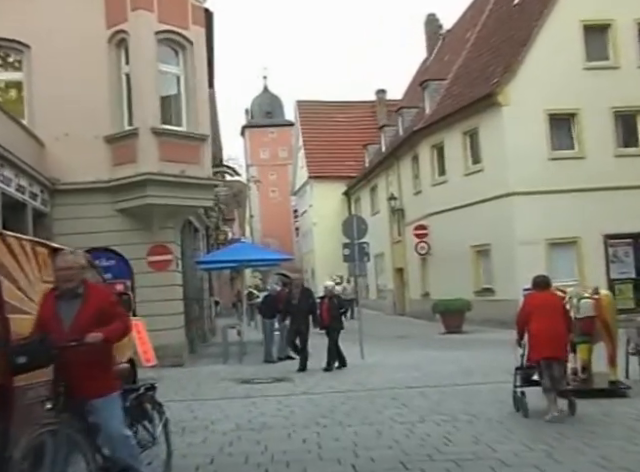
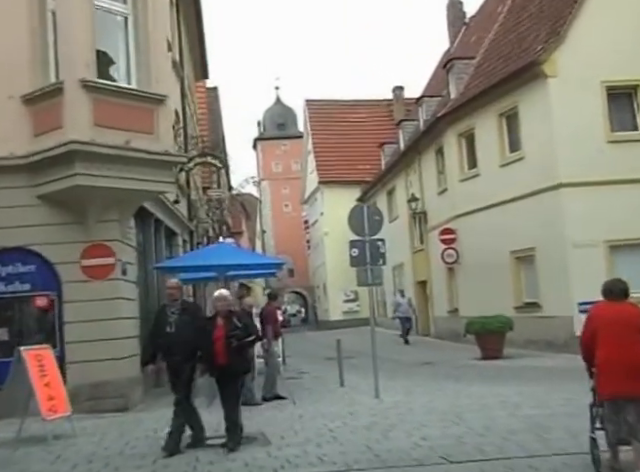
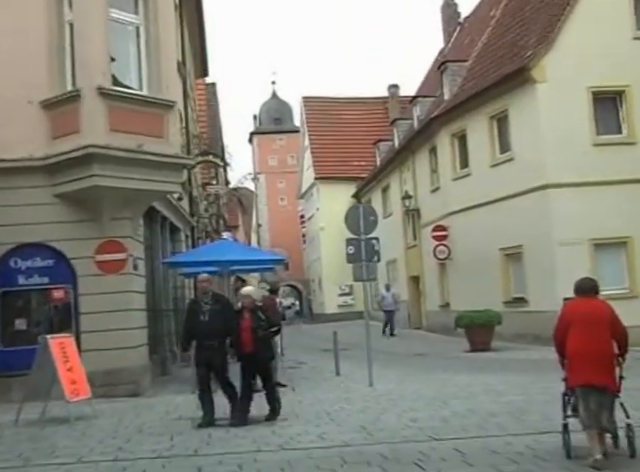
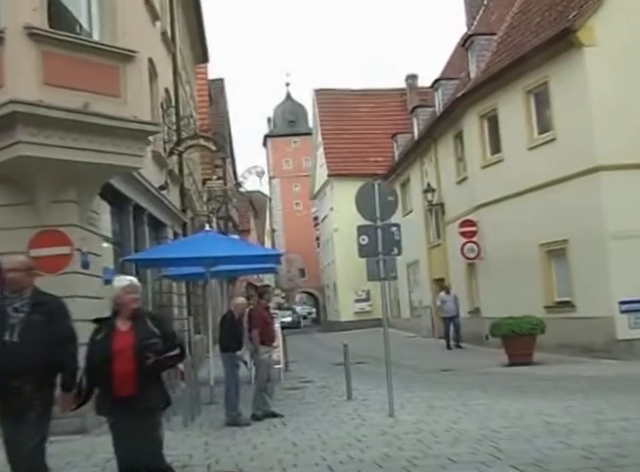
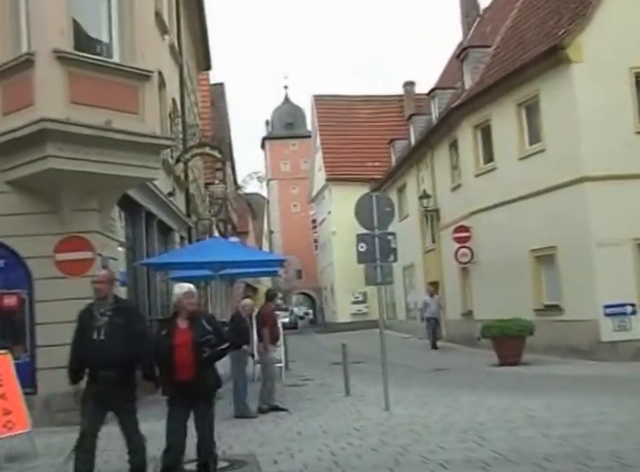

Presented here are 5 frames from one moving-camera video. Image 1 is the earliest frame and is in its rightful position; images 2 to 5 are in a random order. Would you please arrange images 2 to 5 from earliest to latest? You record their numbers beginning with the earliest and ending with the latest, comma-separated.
3, 2, 5, 4
